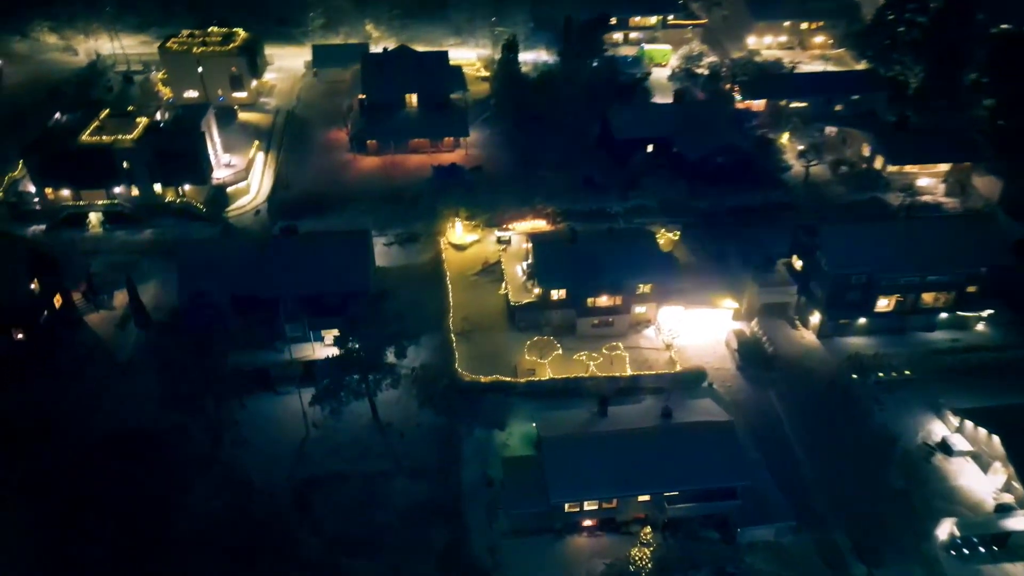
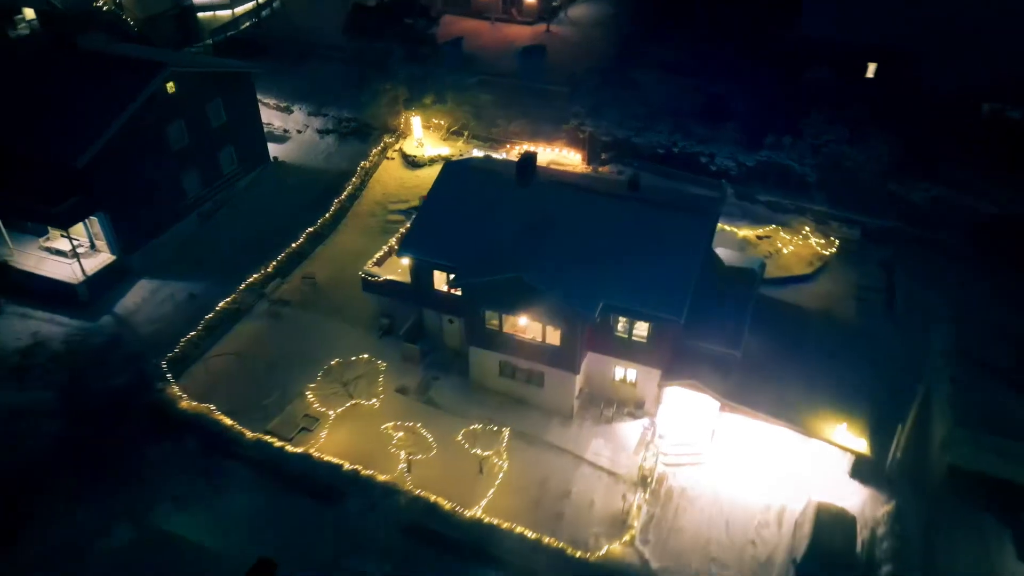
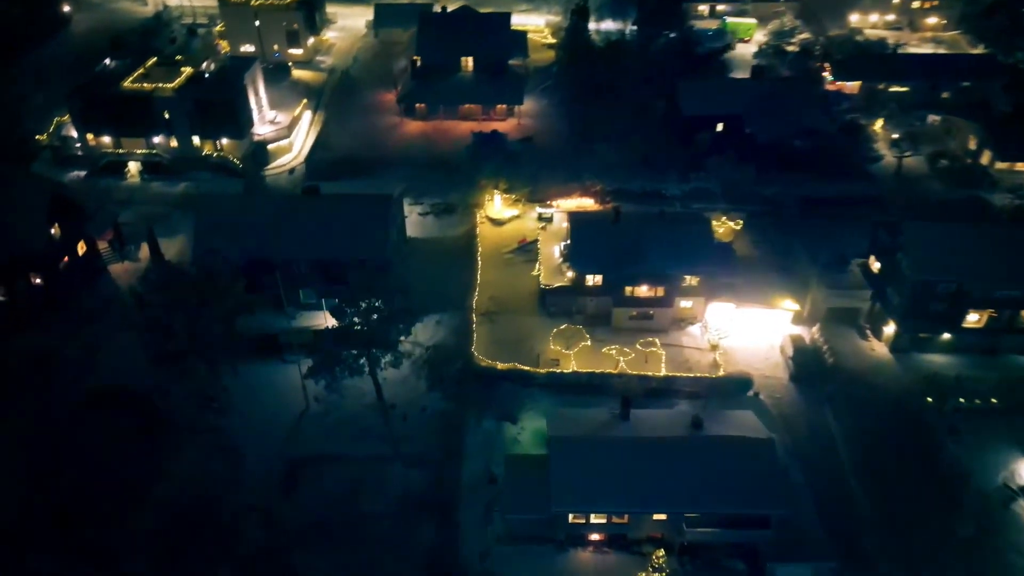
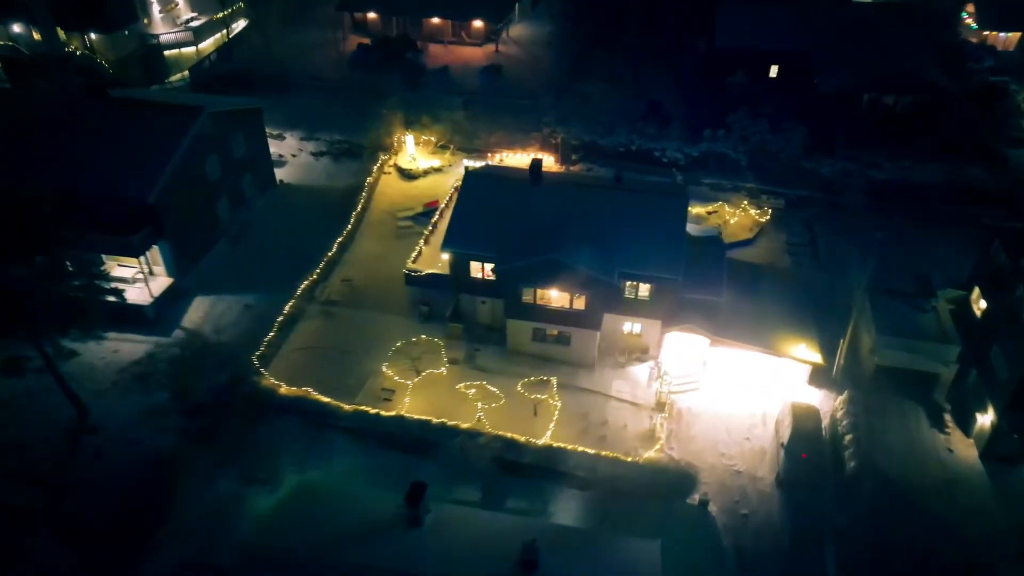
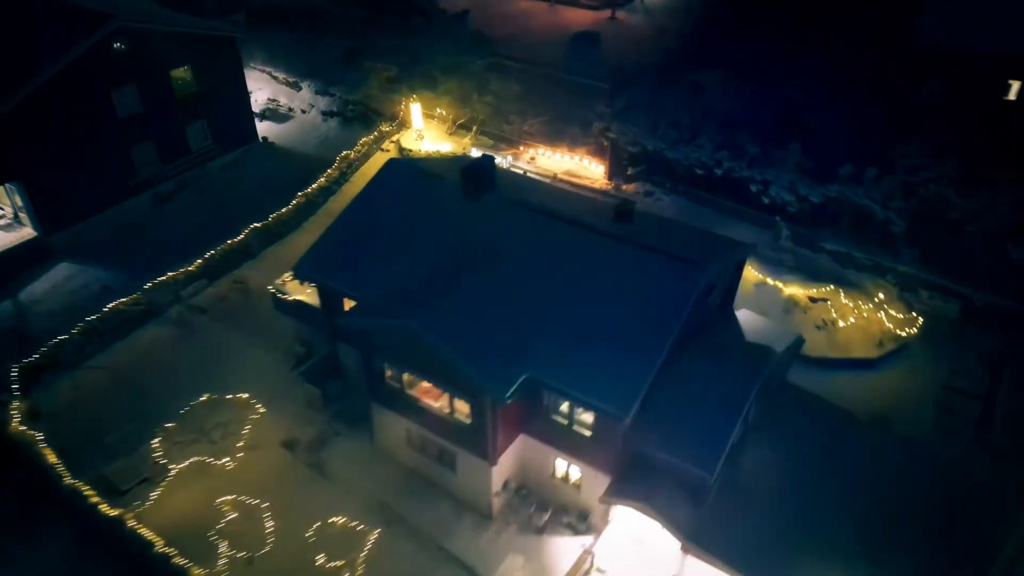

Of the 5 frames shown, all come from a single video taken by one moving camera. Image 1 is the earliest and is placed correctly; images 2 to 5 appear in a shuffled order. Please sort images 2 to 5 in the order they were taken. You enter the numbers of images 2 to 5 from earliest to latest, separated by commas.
3, 4, 2, 5
